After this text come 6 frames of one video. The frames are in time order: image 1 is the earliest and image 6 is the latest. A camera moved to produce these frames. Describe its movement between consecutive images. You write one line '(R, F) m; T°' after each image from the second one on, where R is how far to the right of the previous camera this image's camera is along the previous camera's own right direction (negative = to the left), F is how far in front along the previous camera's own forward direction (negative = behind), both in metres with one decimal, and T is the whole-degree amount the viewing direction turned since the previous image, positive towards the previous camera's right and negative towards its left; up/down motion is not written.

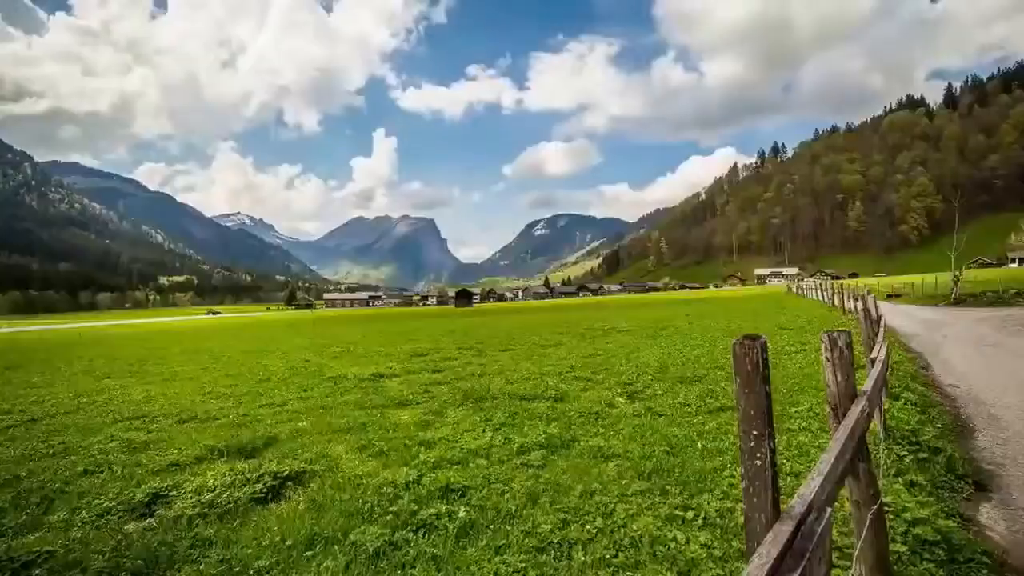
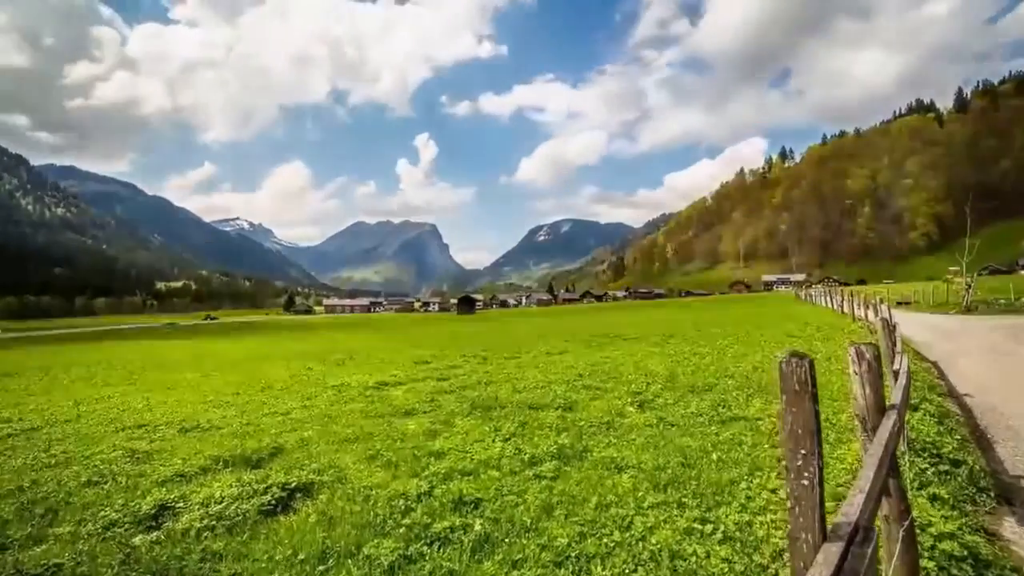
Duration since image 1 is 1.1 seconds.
(-0.5, +0.1) m; +1°
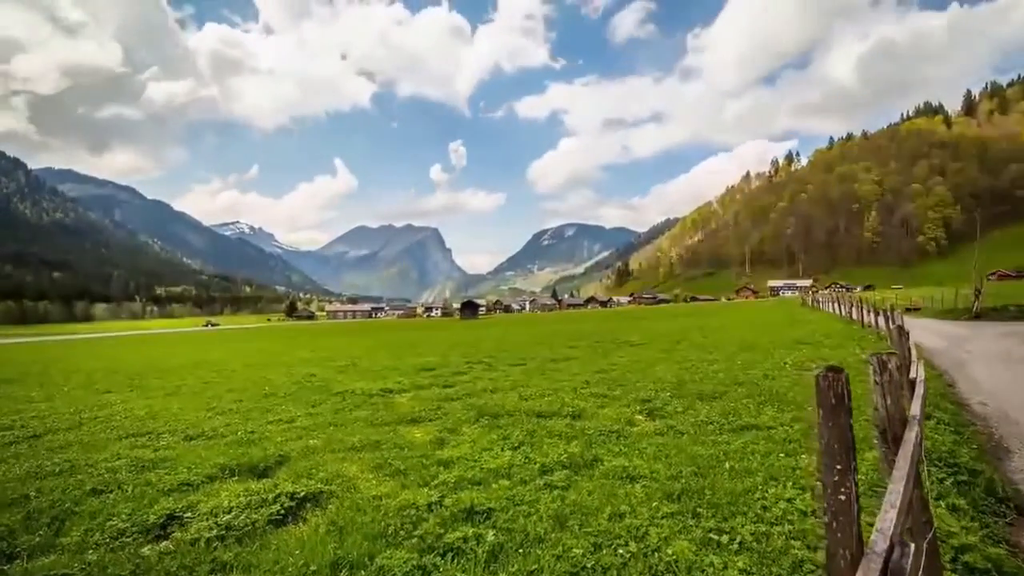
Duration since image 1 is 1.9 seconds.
(-0.4, +0.1) m; 0°
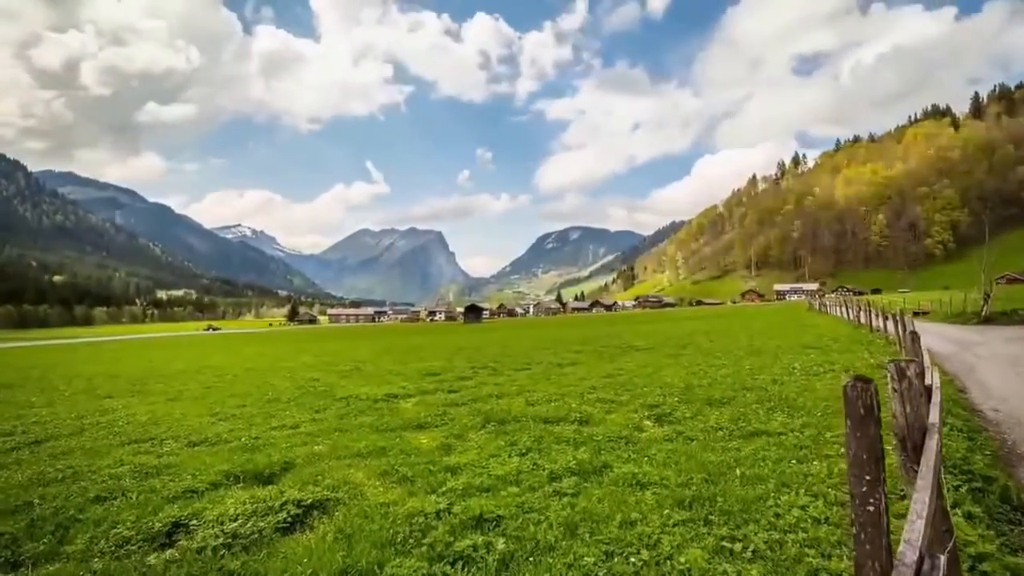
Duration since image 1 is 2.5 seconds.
(-0.3, +0.1) m; 0°
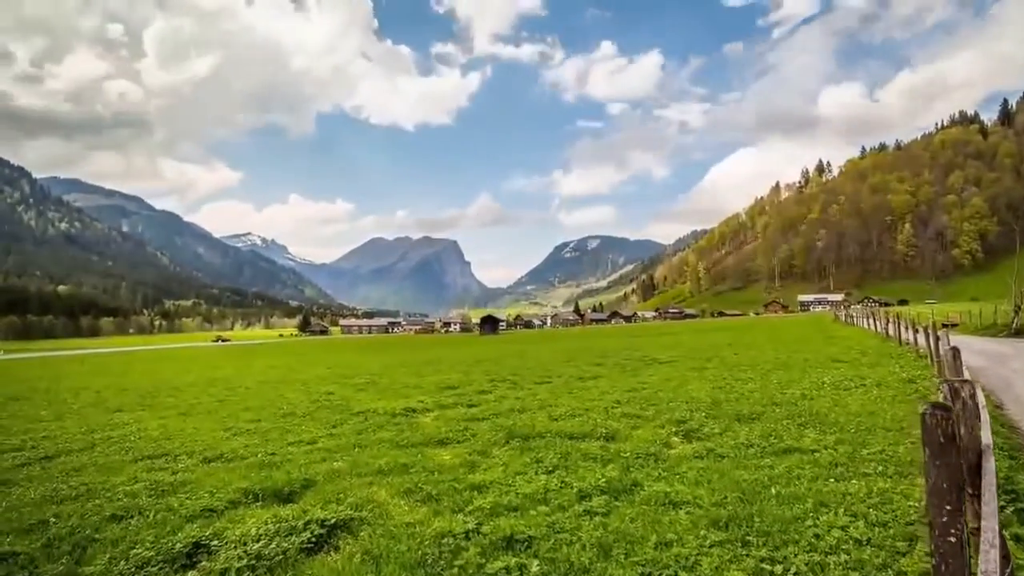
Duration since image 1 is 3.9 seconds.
(-0.8, +0.2) m; 0°
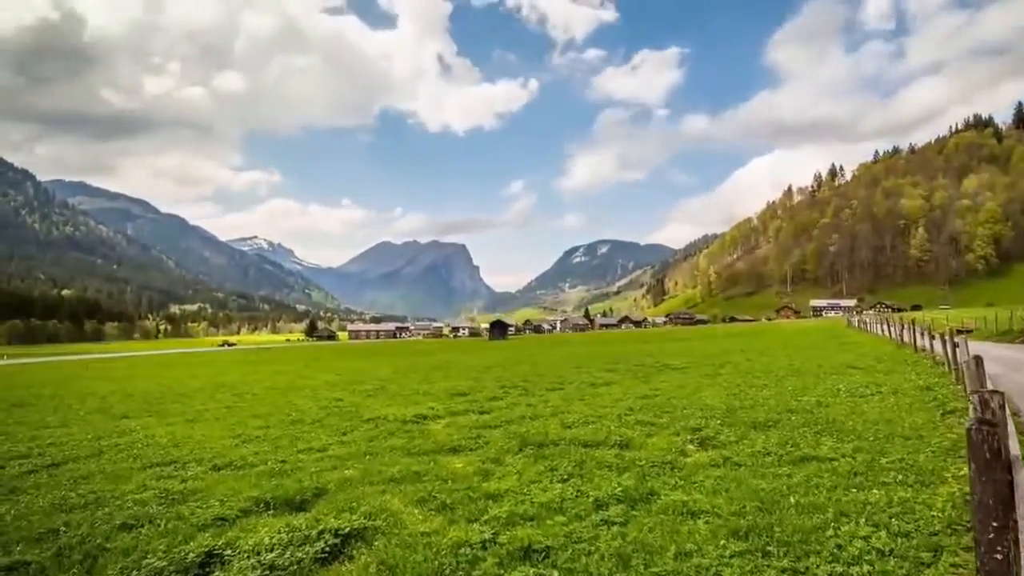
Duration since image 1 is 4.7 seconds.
(-0.4, +0.1) m; 0°
